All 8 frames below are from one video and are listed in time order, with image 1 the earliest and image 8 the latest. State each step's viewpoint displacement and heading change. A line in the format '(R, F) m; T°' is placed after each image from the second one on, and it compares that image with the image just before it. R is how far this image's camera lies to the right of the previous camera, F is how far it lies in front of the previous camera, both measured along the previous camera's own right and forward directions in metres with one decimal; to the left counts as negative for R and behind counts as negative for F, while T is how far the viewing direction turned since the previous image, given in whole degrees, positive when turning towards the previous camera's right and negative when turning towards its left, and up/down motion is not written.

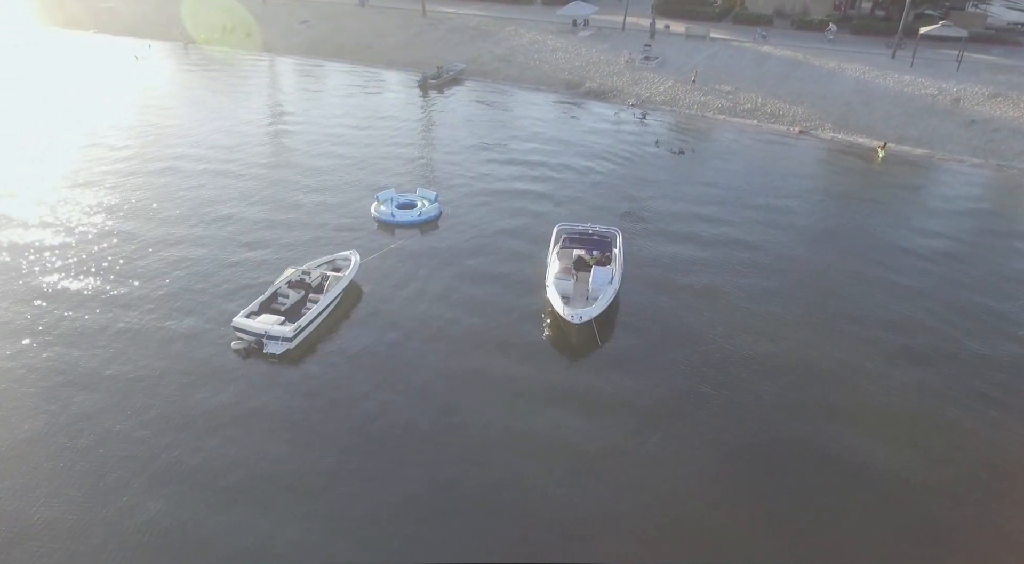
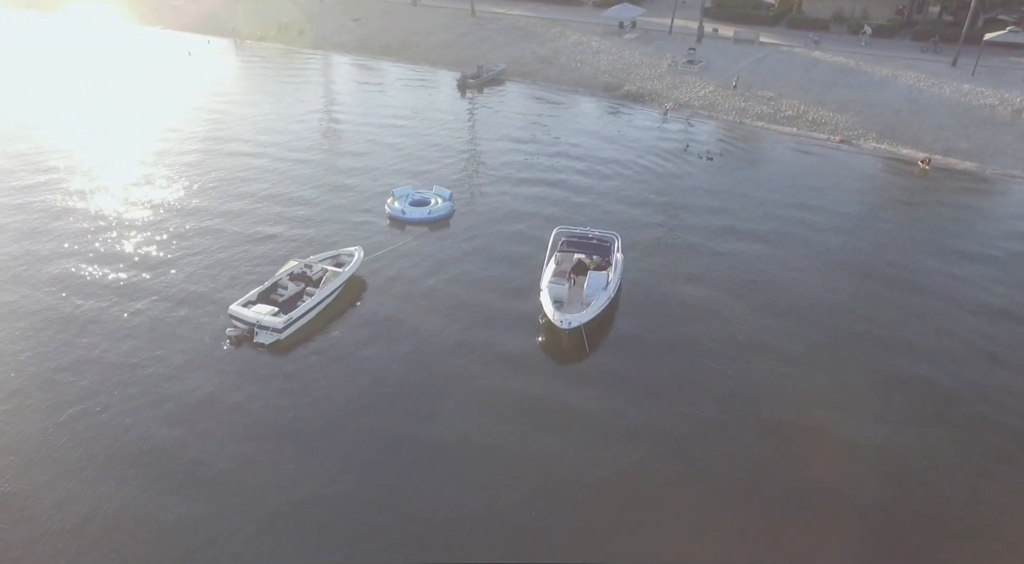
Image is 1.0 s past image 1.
(+1.8, 0.0) m; -4°
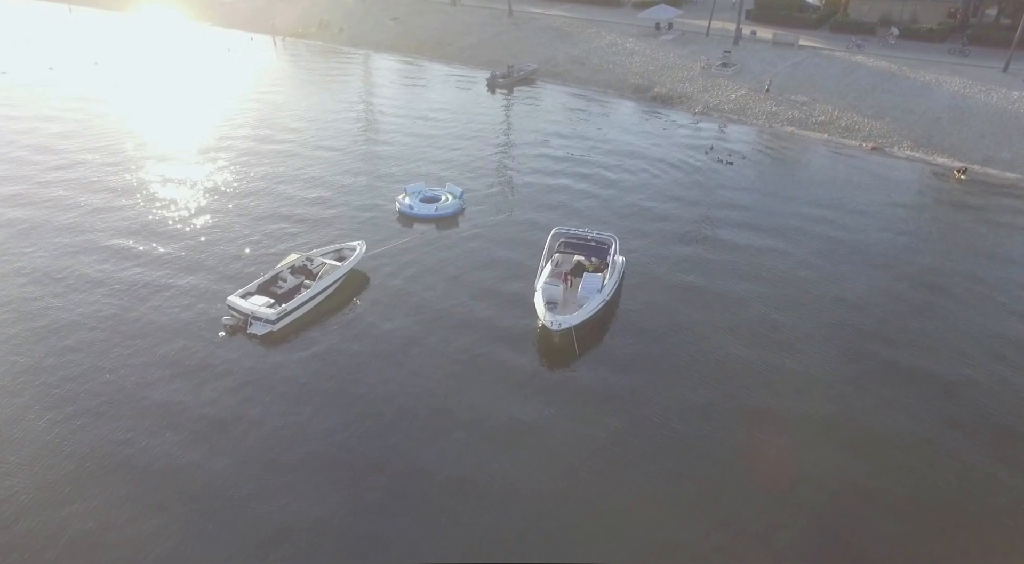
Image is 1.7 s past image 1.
(+1.4, +0.1) m; -3°
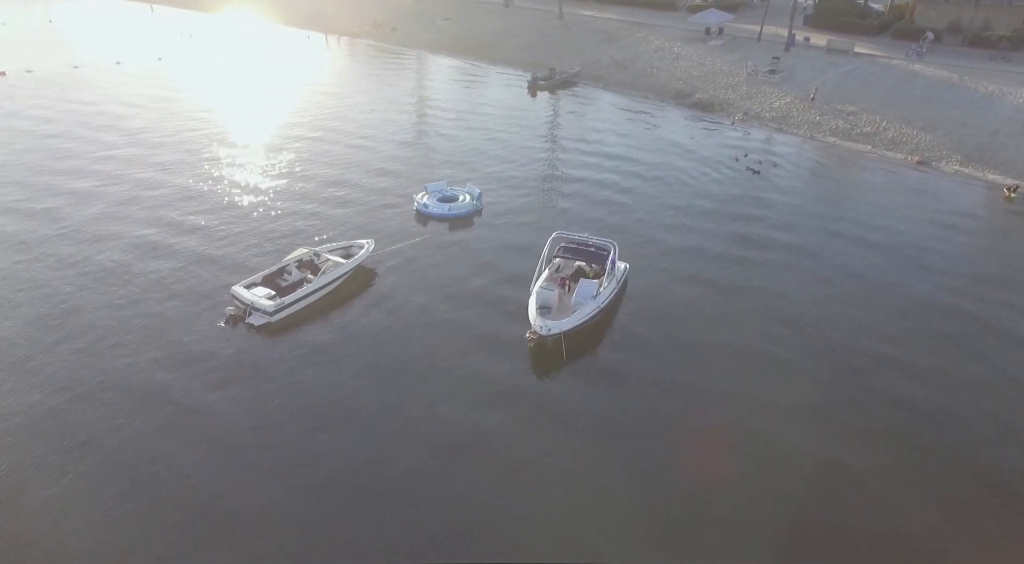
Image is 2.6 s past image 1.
(+1.8, -0.1) m; -4°
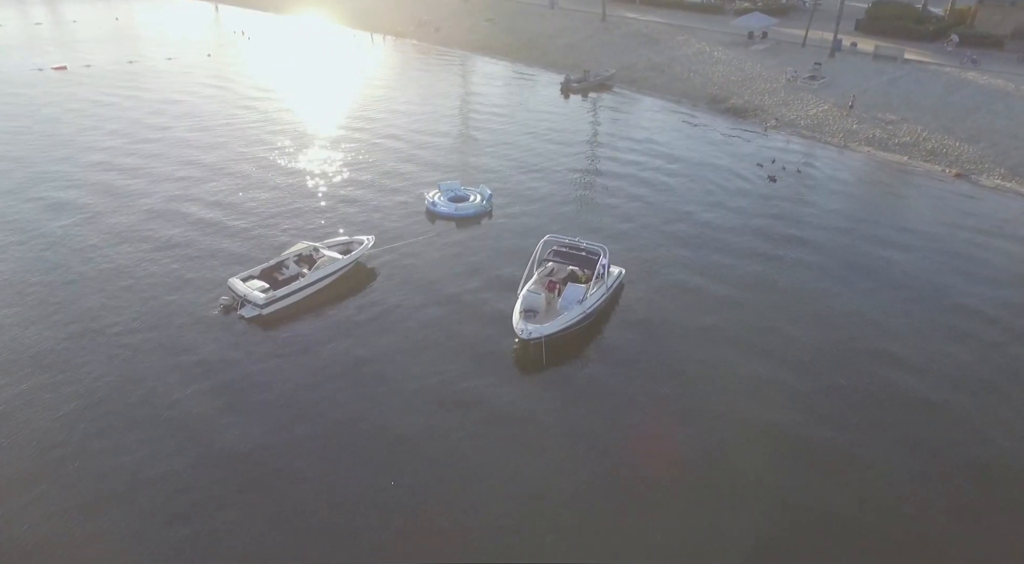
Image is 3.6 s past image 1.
(+1.9, 0.0) m; -4°
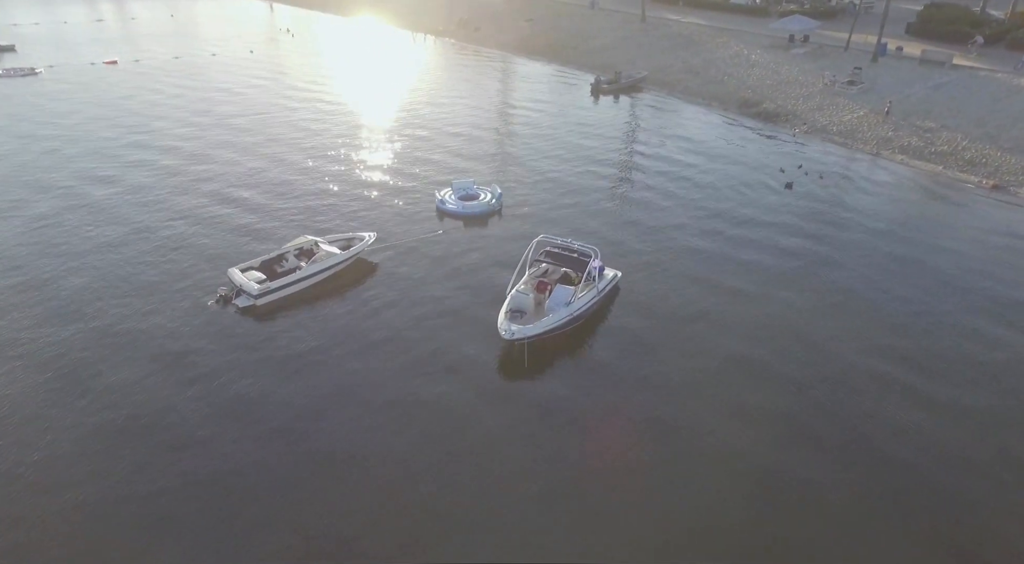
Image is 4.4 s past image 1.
(+1.7, +0.1) m; -4°
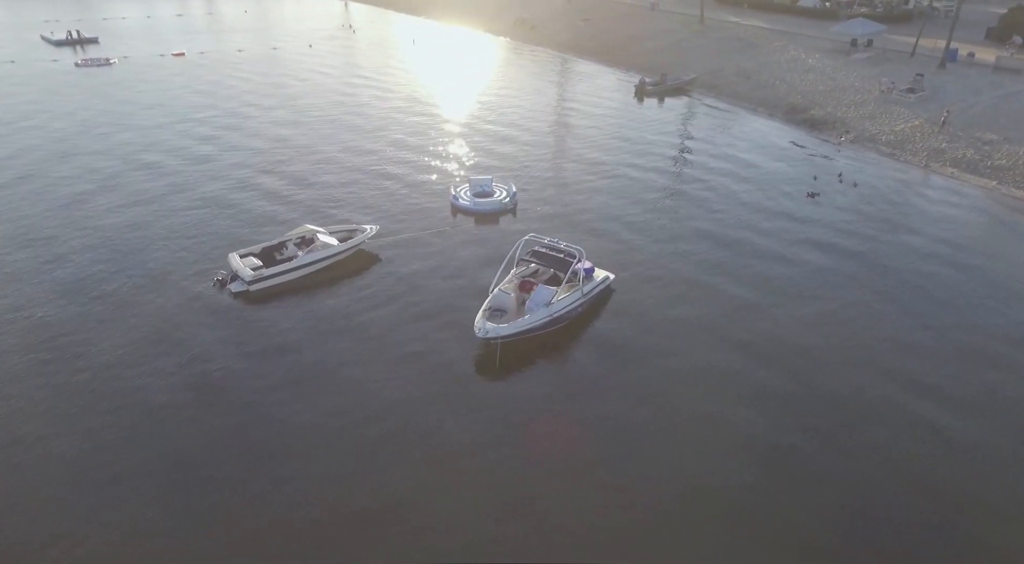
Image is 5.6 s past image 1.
(+2.5, +0.2) m; -5°
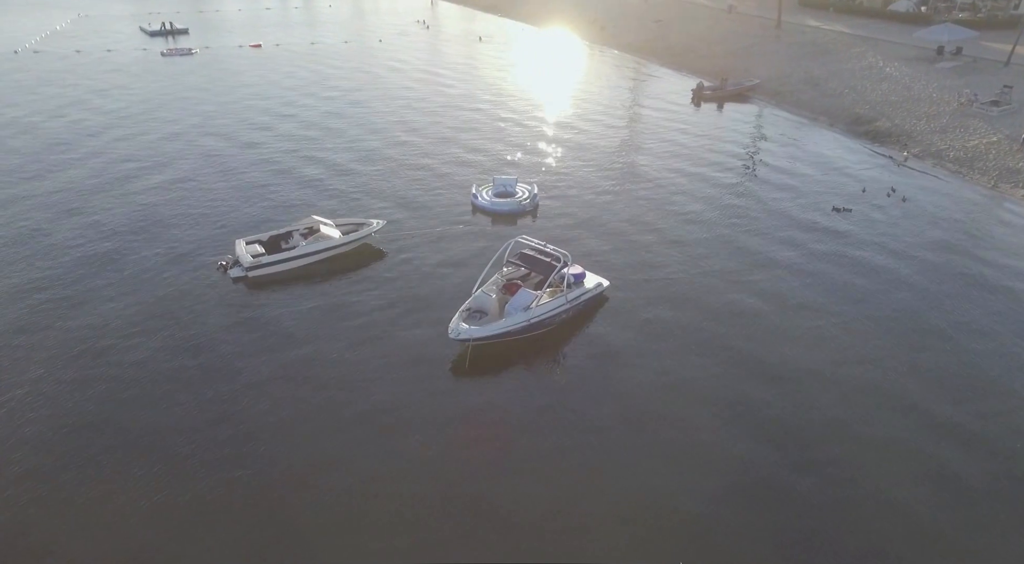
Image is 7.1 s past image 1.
(+2.8, +0.4) m; -6°
